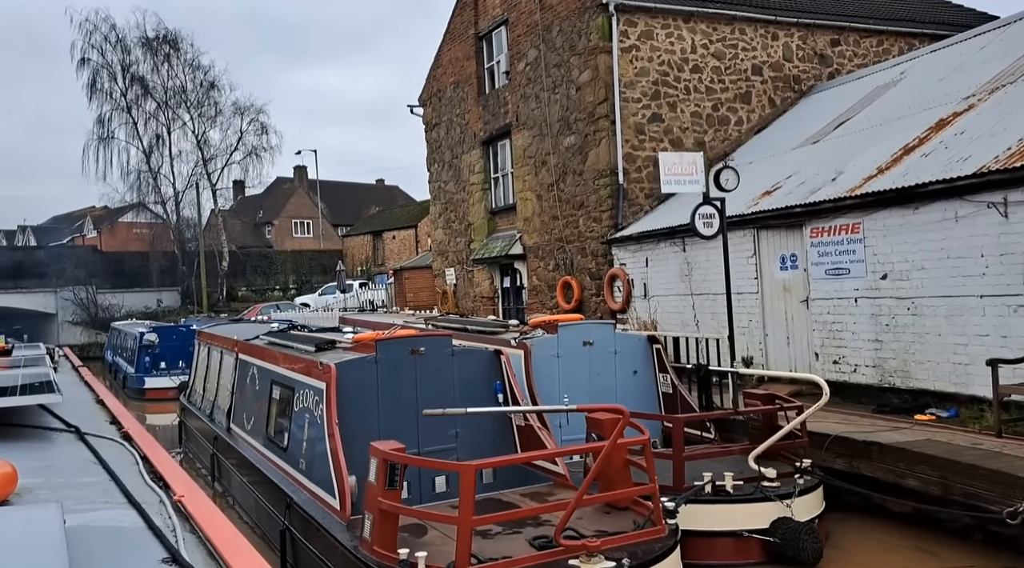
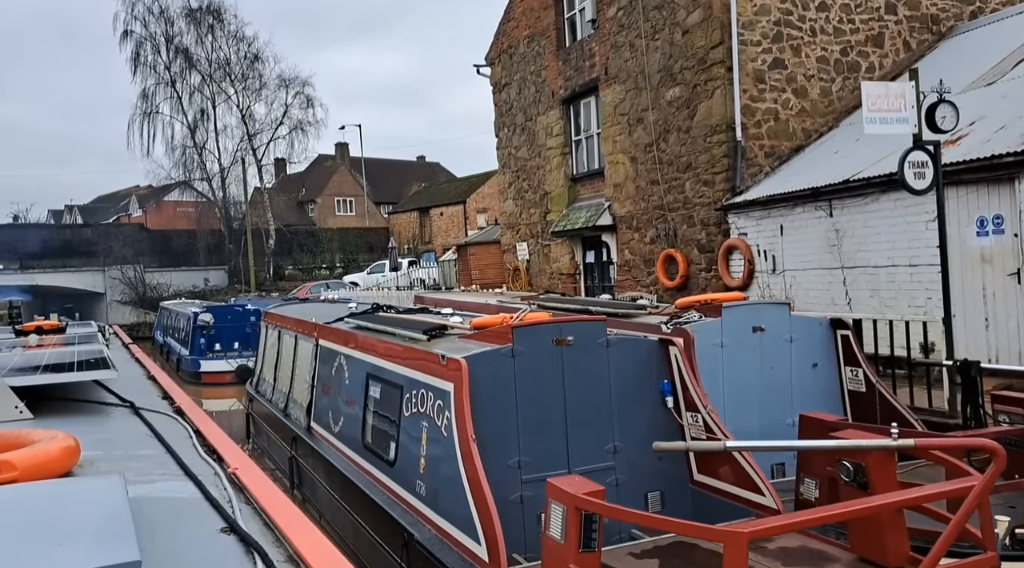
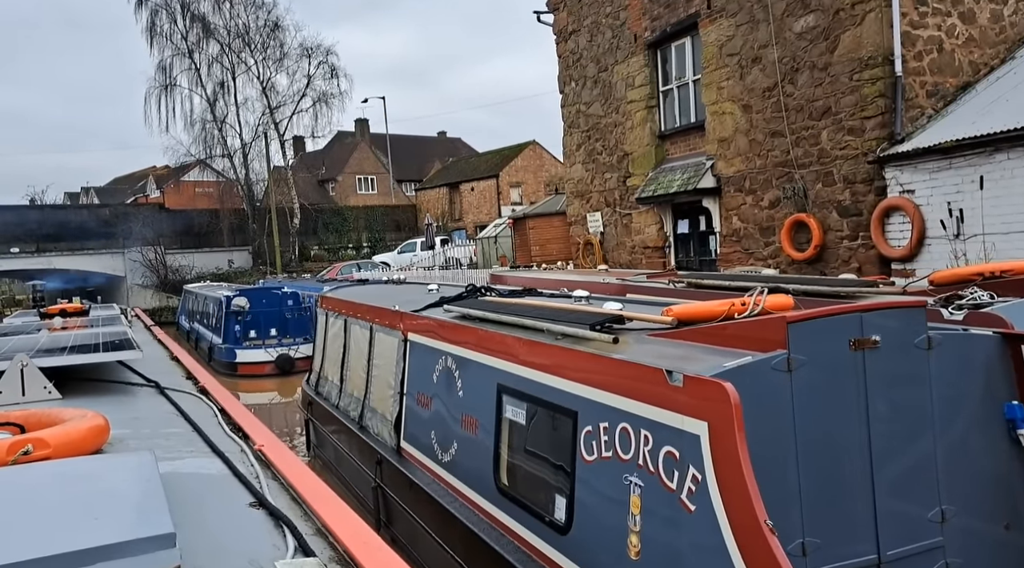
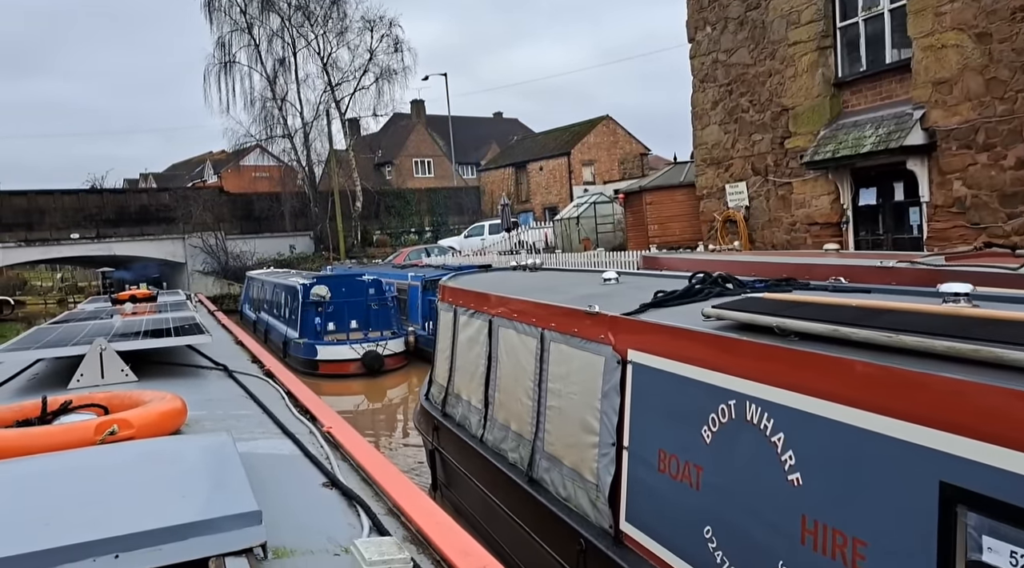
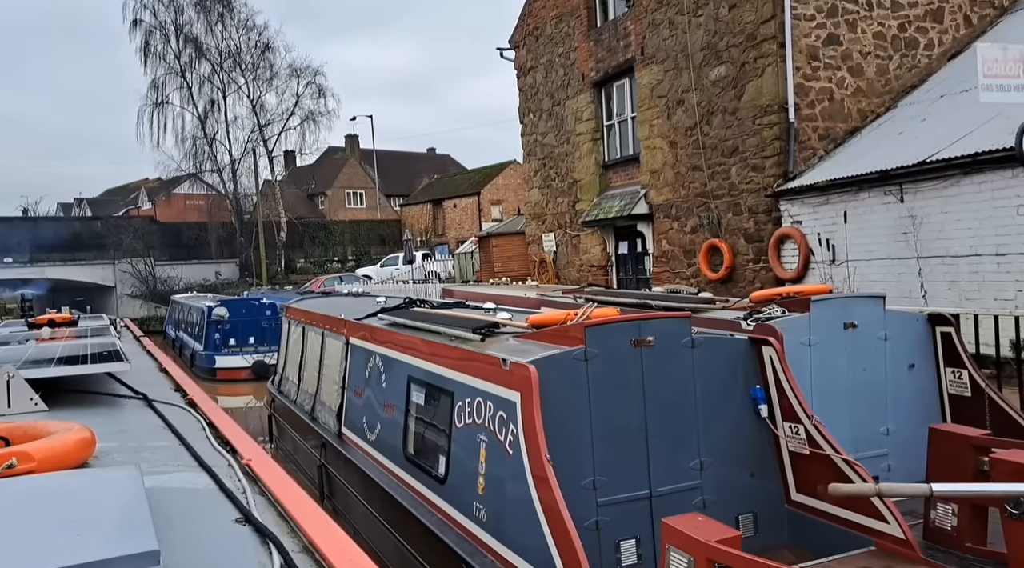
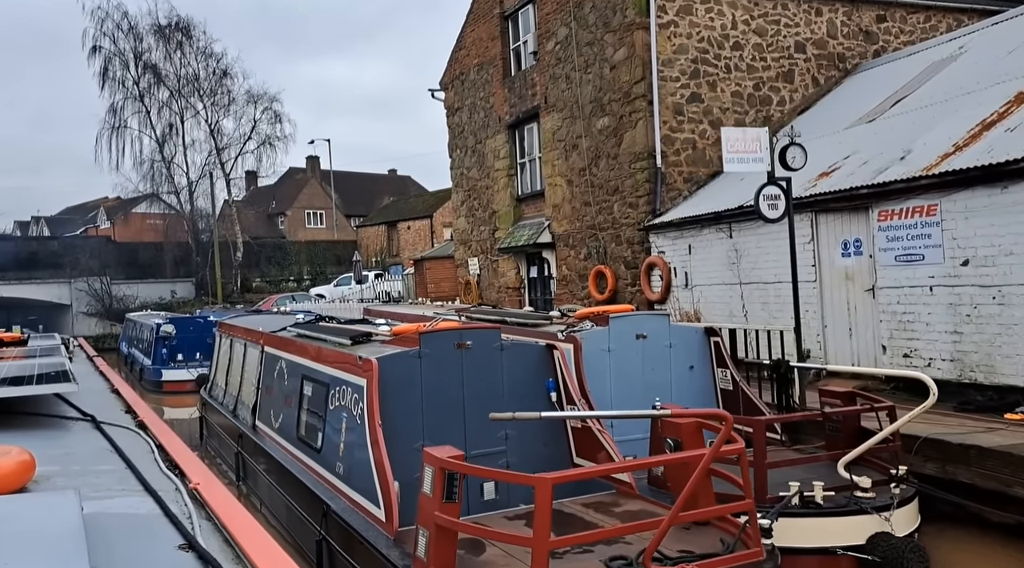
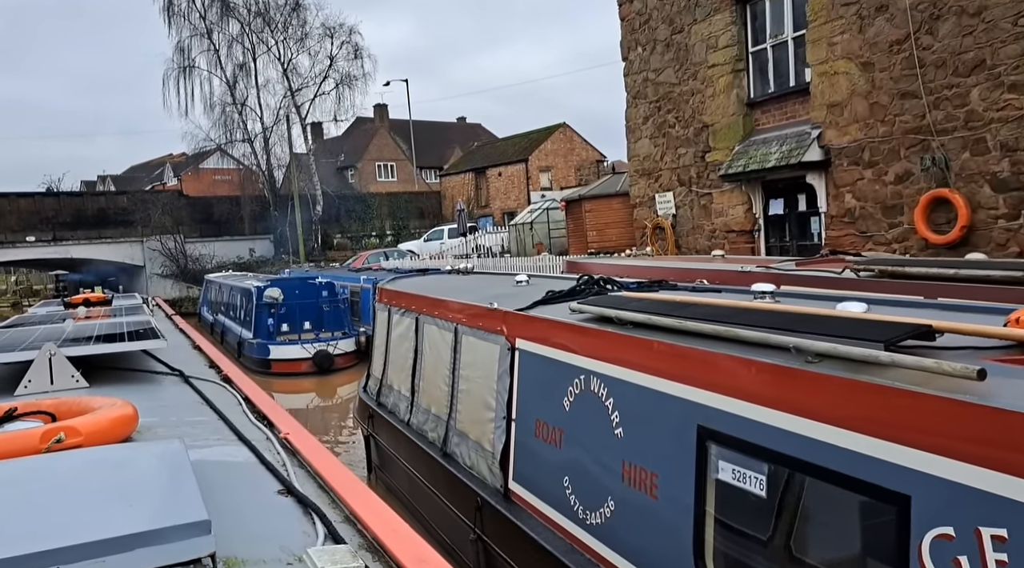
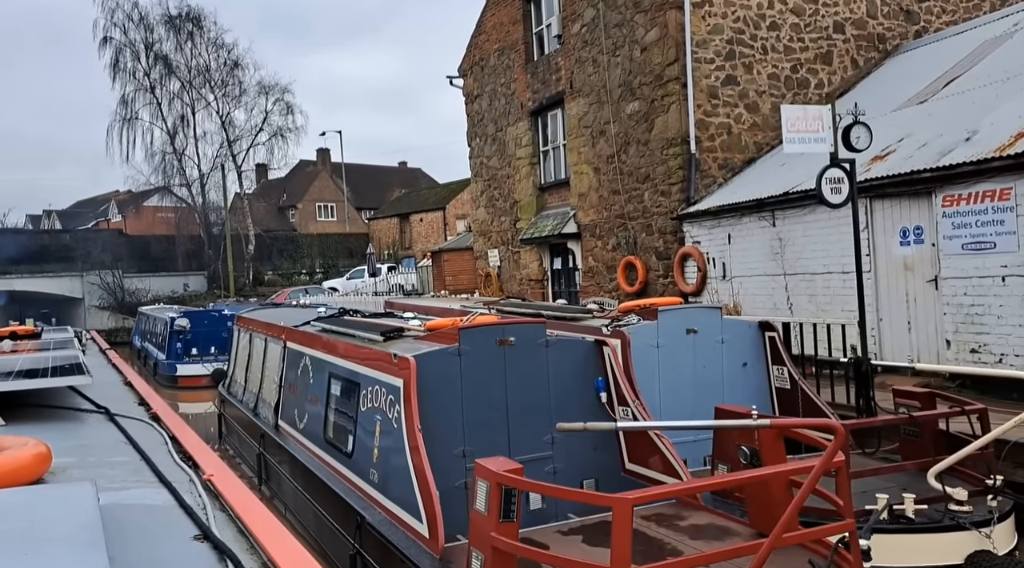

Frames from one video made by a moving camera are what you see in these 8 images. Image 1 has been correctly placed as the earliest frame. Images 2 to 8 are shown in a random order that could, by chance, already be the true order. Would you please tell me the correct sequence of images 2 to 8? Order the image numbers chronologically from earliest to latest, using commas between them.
6, 8, 2, 5, 3, 7, 4
